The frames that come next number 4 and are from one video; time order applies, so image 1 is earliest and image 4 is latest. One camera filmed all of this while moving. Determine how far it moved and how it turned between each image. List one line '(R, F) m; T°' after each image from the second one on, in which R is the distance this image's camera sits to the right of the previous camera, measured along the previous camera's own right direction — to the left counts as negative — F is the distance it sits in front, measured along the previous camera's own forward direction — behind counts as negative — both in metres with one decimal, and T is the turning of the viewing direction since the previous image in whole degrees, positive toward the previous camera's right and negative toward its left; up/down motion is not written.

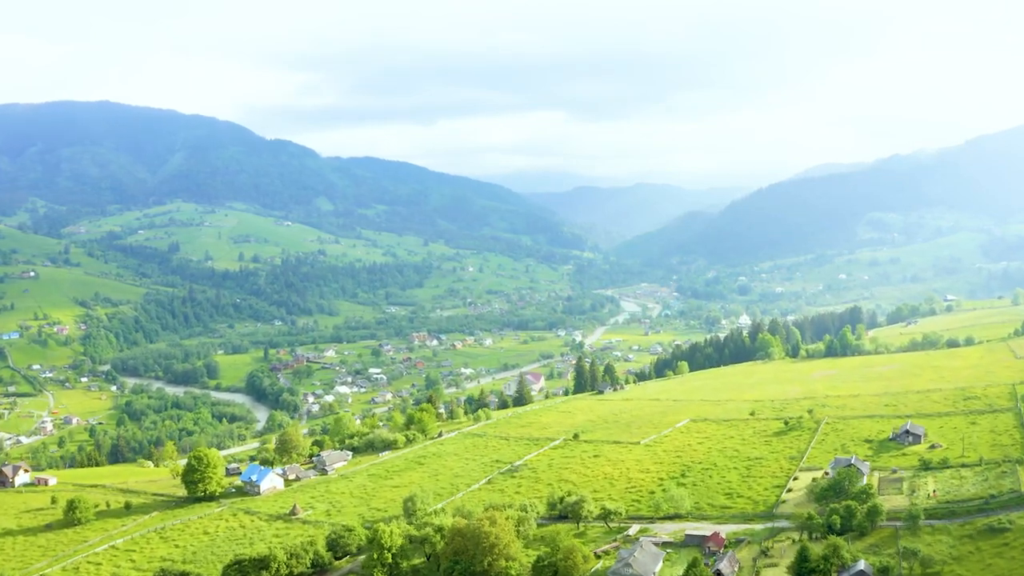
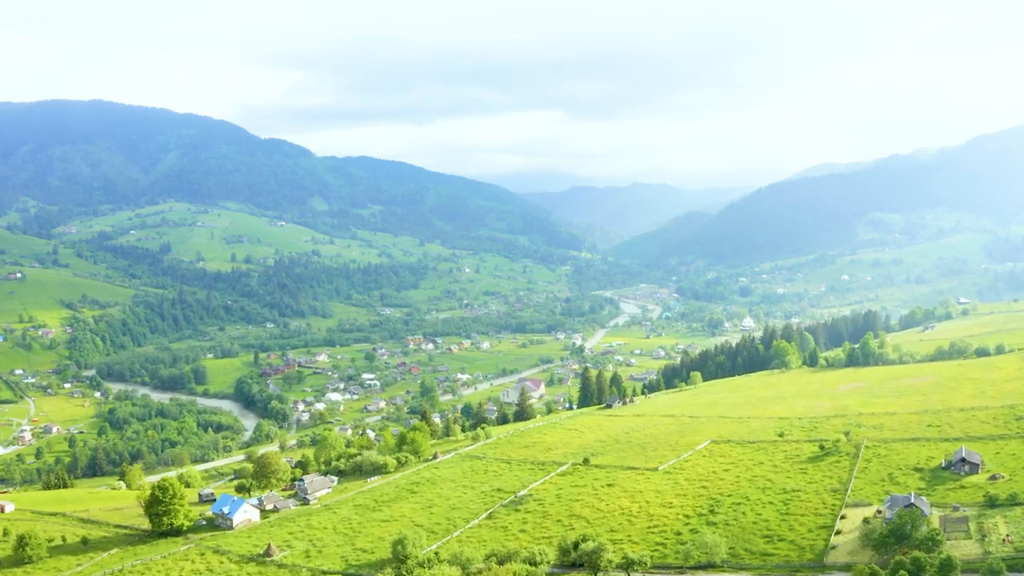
(-0.6, +6.9) m; 0°
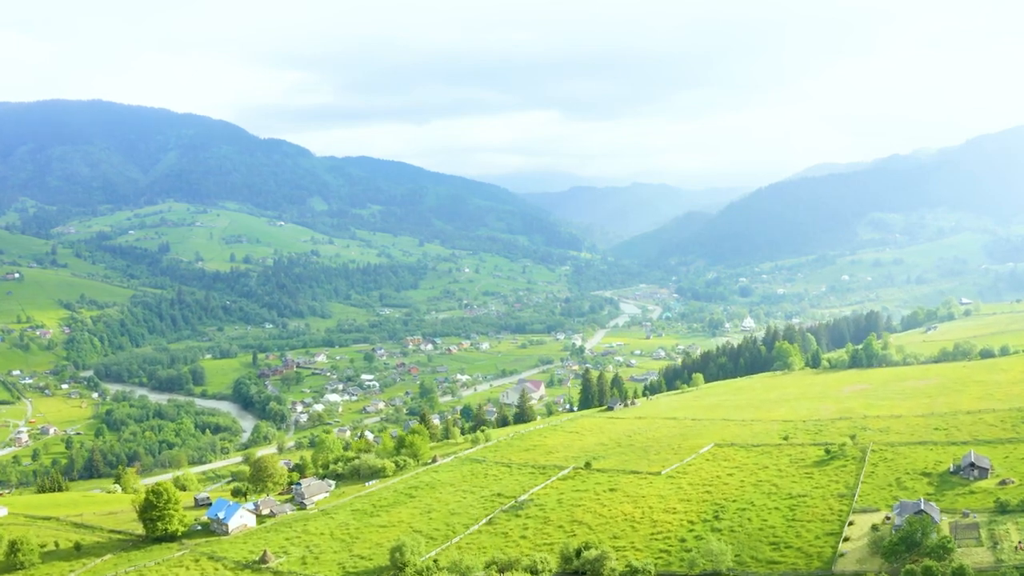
(-0.1, +1.0) m; 0°
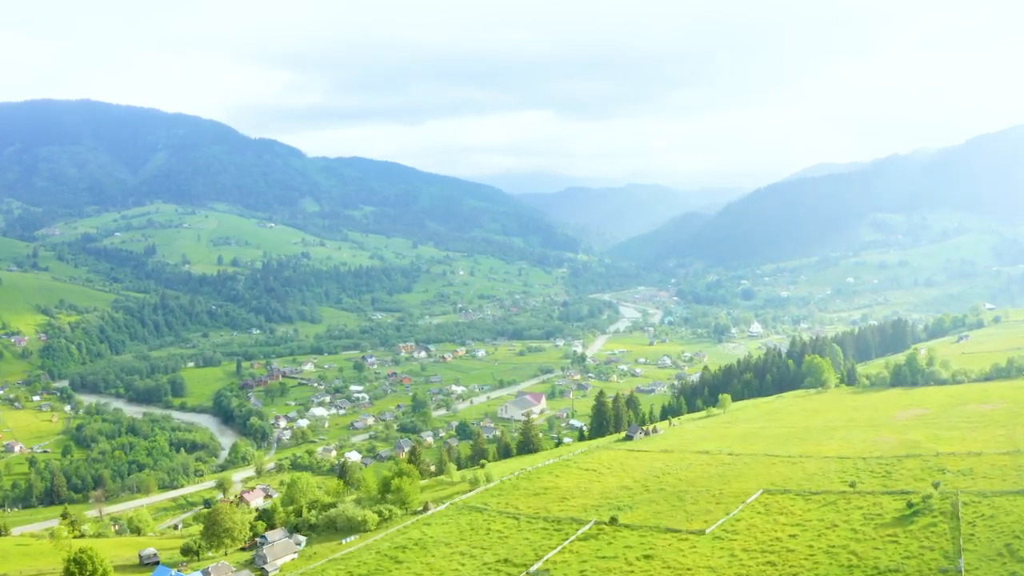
(-1.0, +10.9) m; 0°
